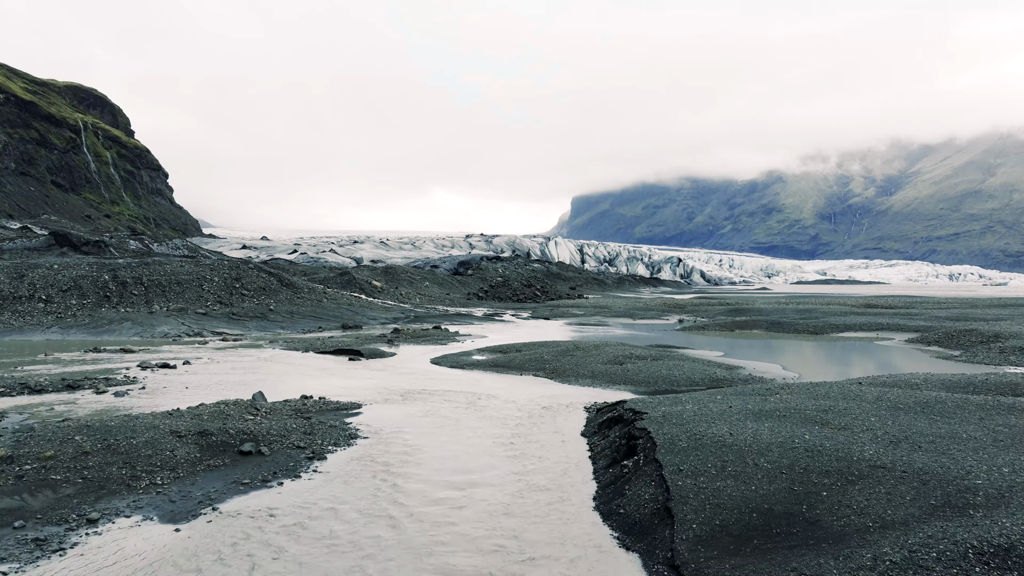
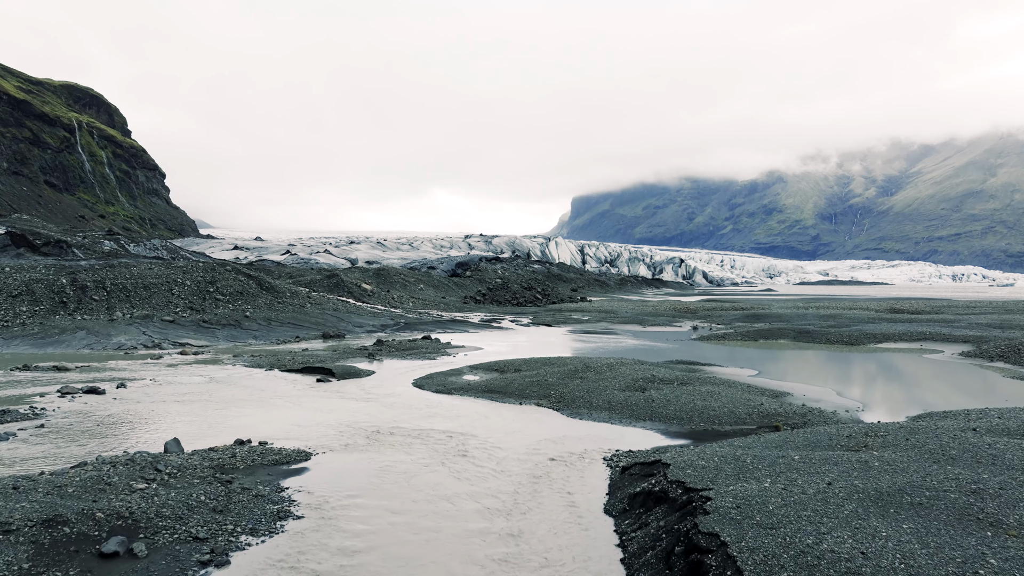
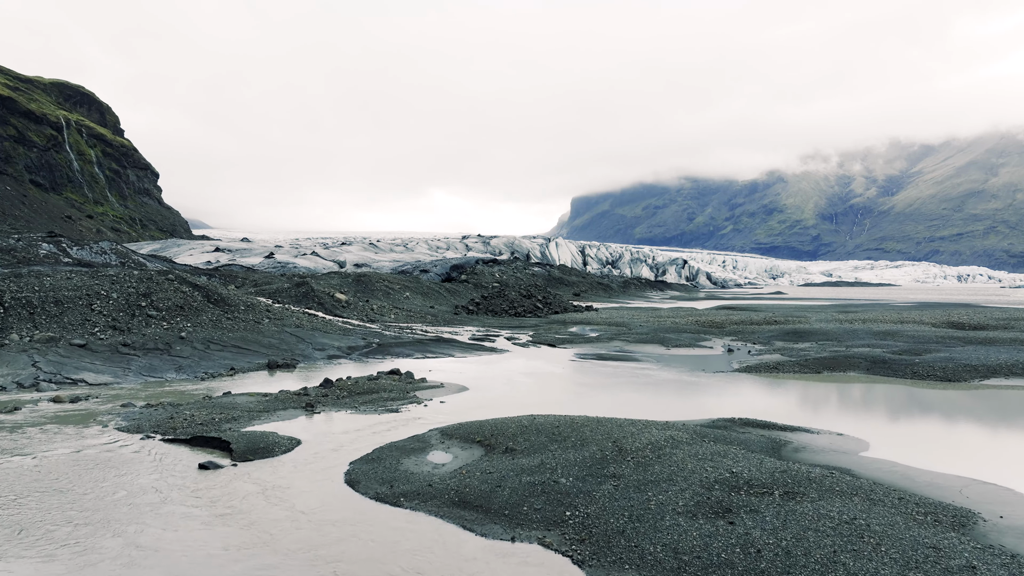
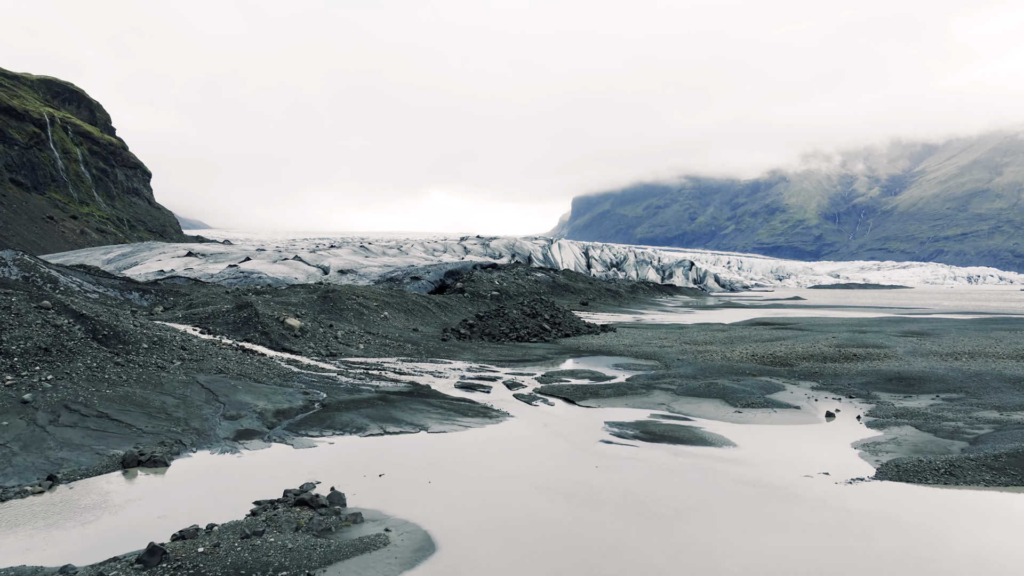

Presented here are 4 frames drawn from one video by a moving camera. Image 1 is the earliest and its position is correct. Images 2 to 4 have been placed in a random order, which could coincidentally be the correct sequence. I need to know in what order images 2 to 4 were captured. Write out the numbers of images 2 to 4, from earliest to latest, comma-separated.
2, 3, 4
